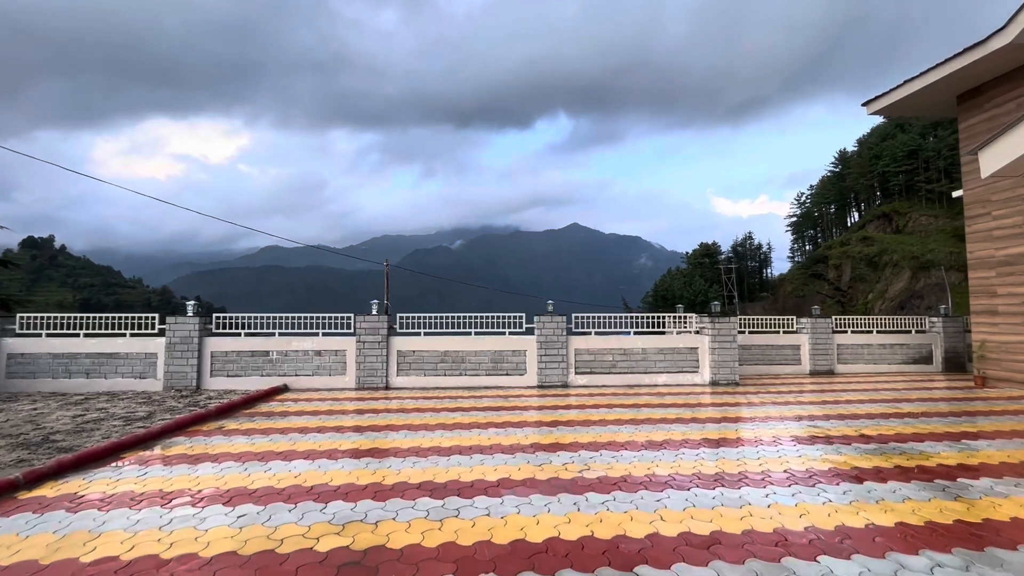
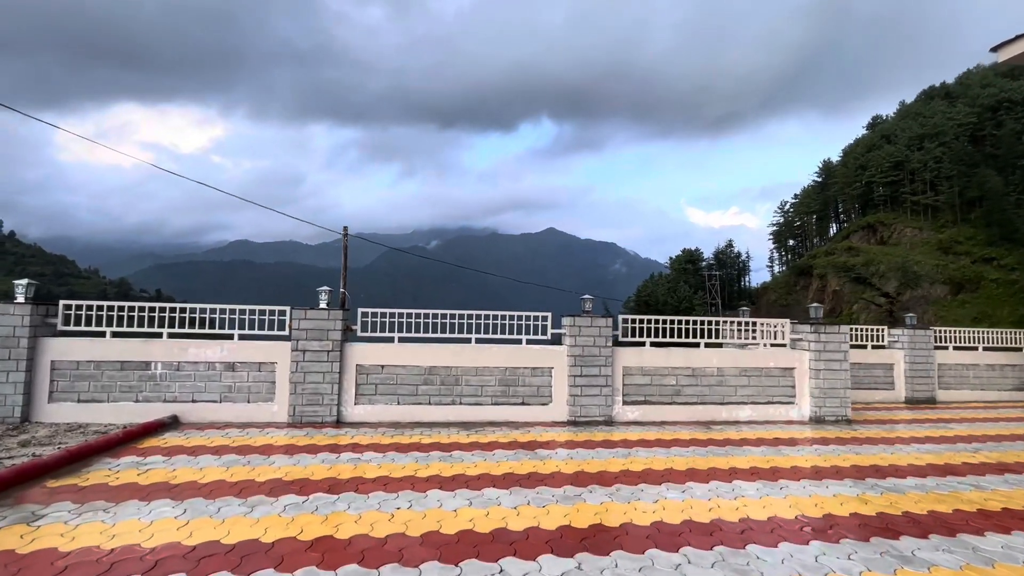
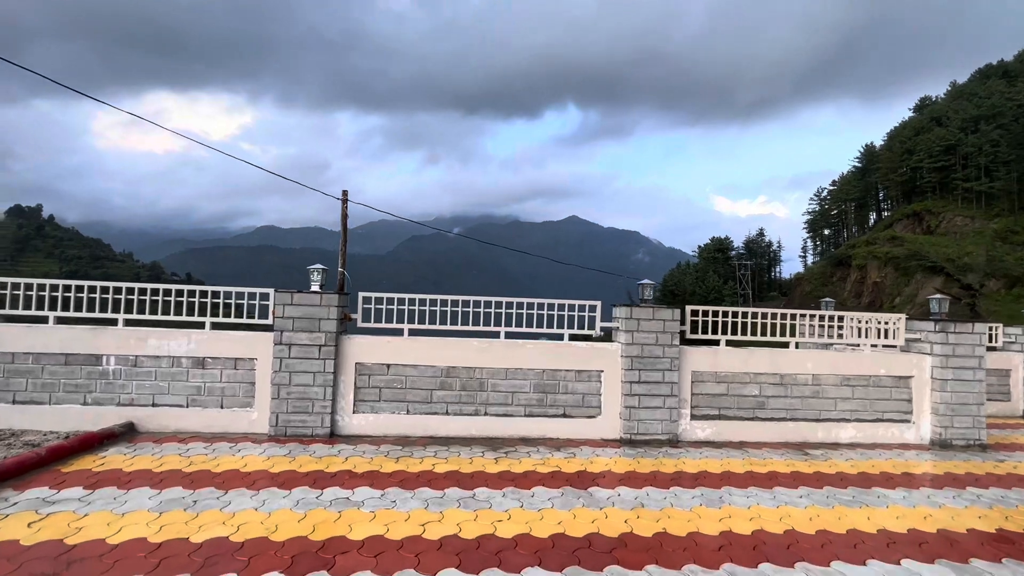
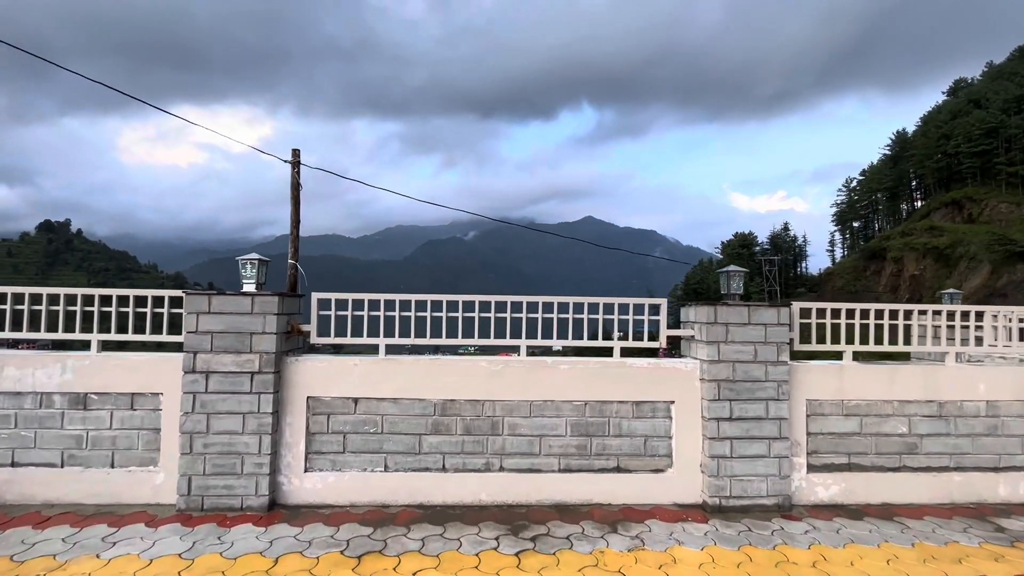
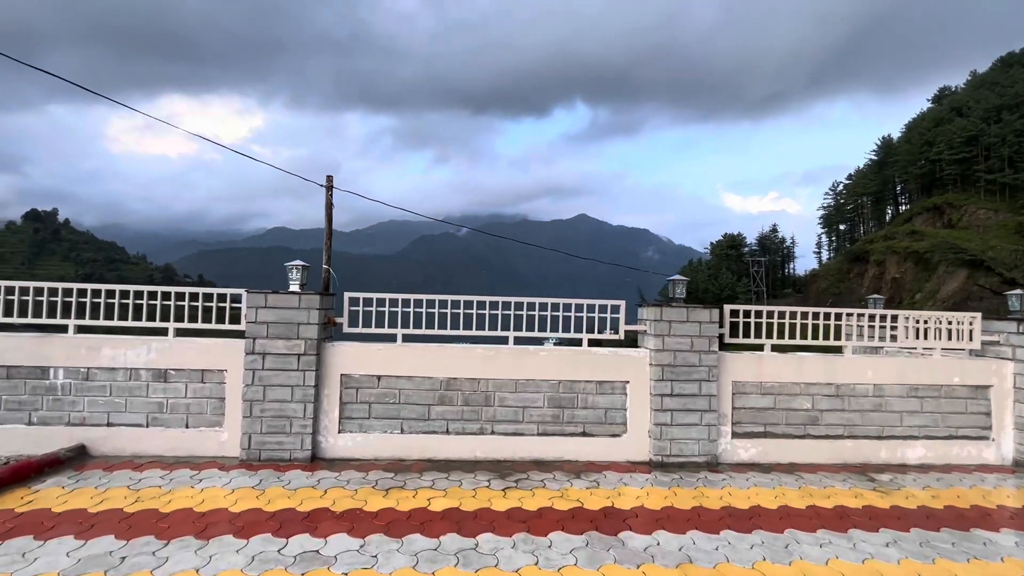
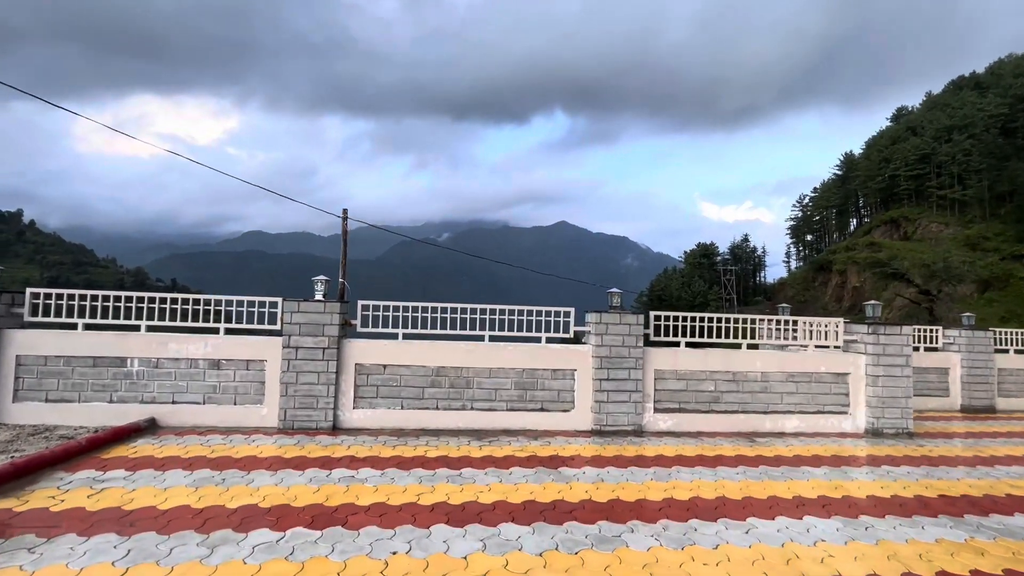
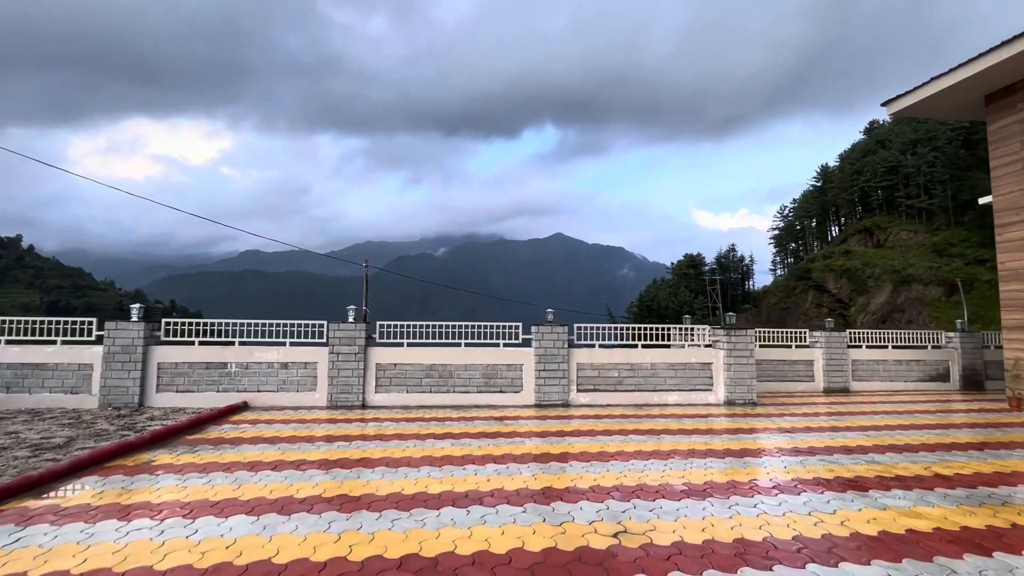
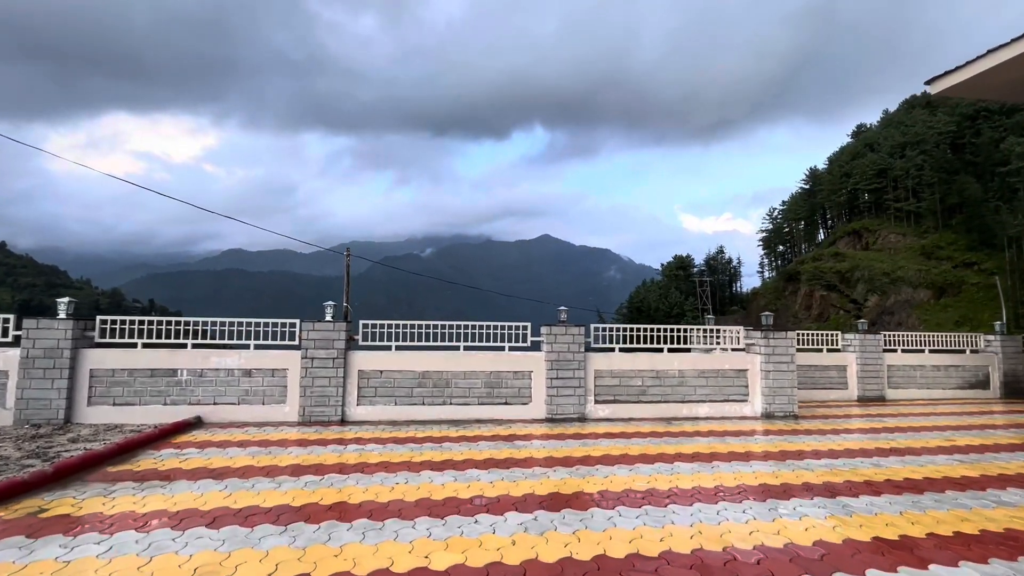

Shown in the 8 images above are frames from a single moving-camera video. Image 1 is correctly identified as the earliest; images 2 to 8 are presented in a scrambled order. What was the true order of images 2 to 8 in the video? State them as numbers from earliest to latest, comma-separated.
7, 8, 2, 6, 3, 5, 4
